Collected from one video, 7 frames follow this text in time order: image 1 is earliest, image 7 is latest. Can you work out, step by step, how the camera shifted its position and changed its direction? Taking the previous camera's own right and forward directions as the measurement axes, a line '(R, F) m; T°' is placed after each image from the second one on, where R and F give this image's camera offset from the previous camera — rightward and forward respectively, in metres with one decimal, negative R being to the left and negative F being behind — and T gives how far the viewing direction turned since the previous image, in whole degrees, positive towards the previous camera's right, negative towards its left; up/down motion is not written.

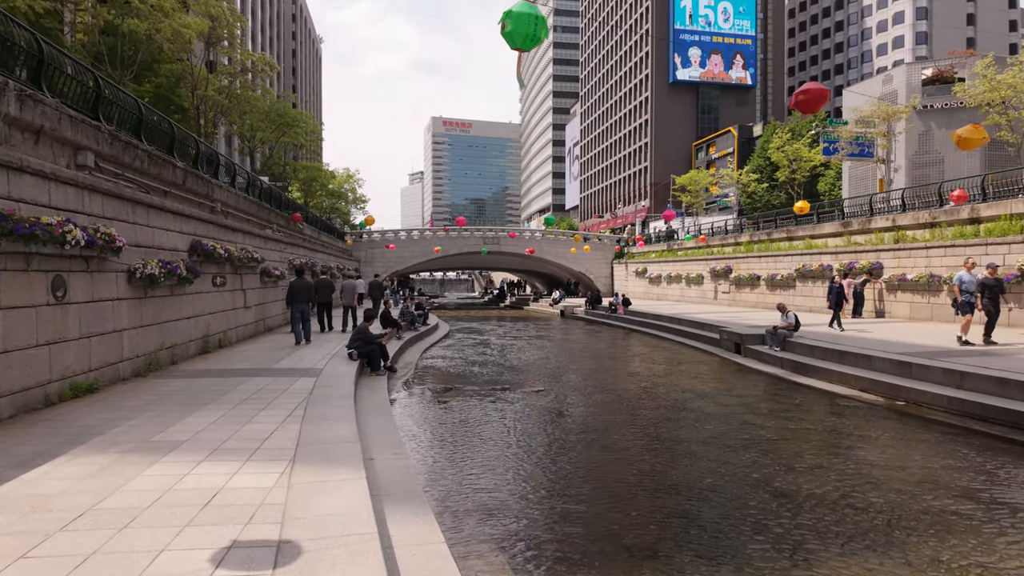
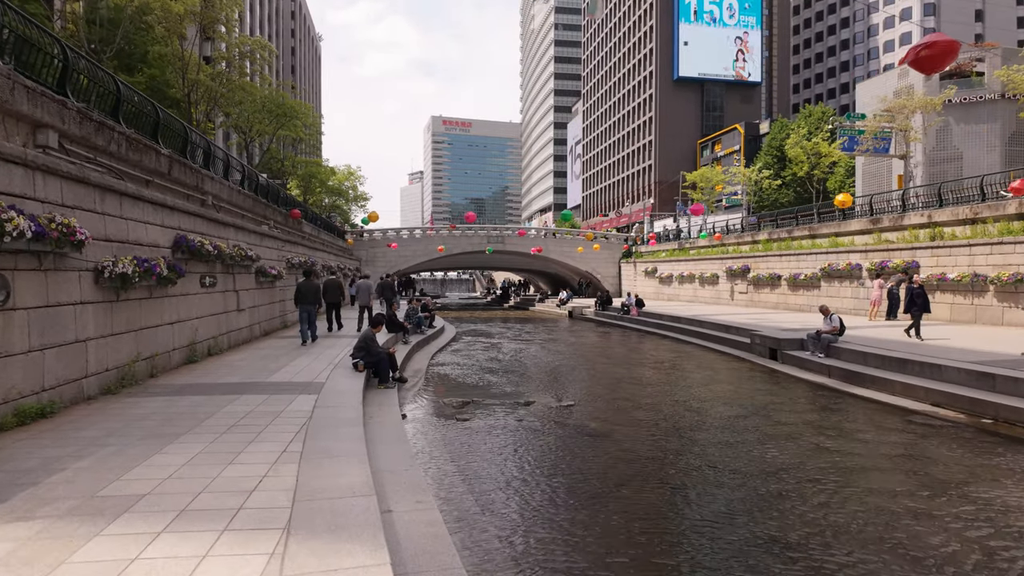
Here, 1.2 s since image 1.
(-0.4, +1.2) m; 0°
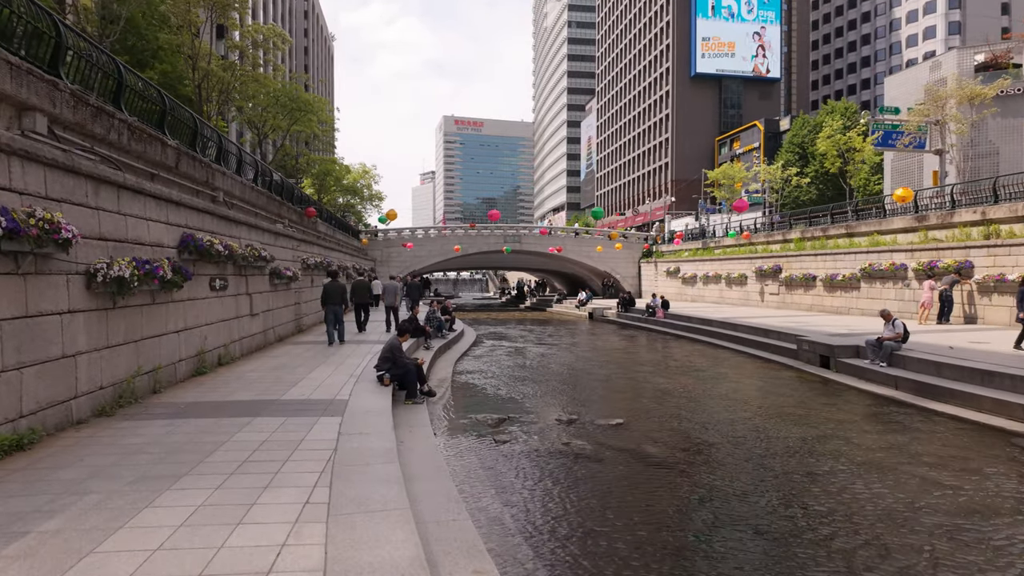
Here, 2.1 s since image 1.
(-0.4, +1.0) m; -1°
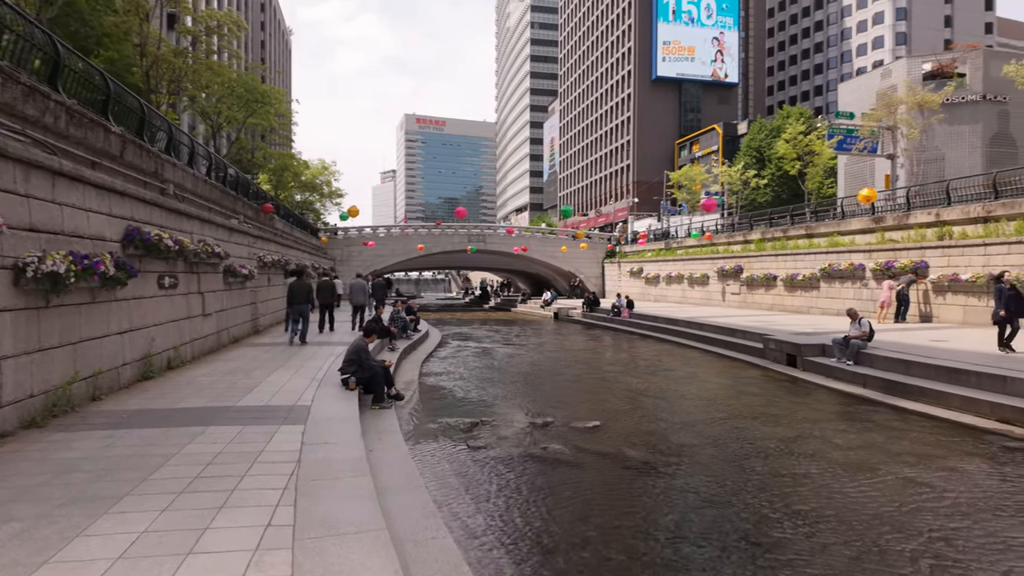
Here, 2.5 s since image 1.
(-0.2, +0.4) m; +4°
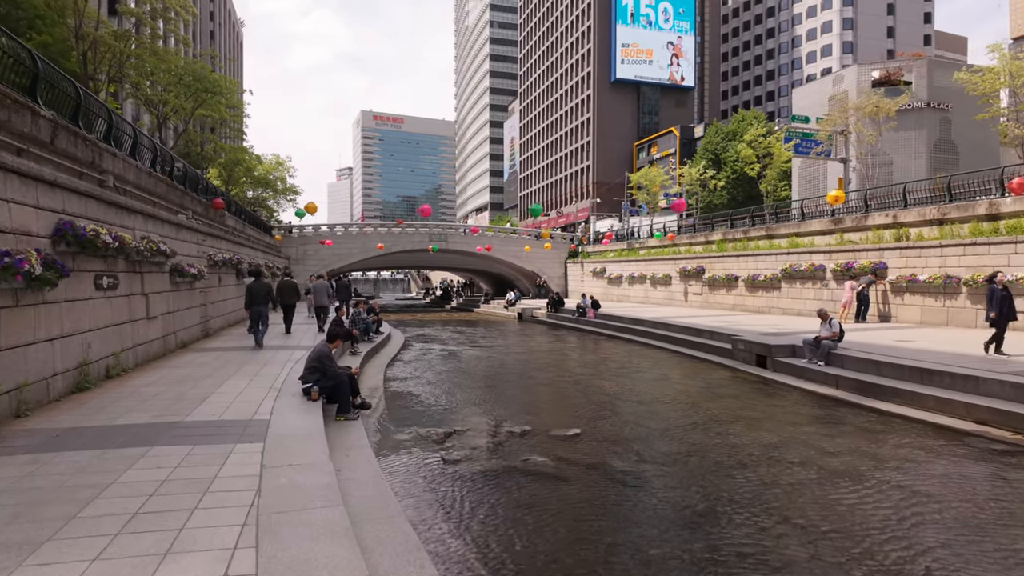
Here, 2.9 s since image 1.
(-0.2, +0.5) m; +4°
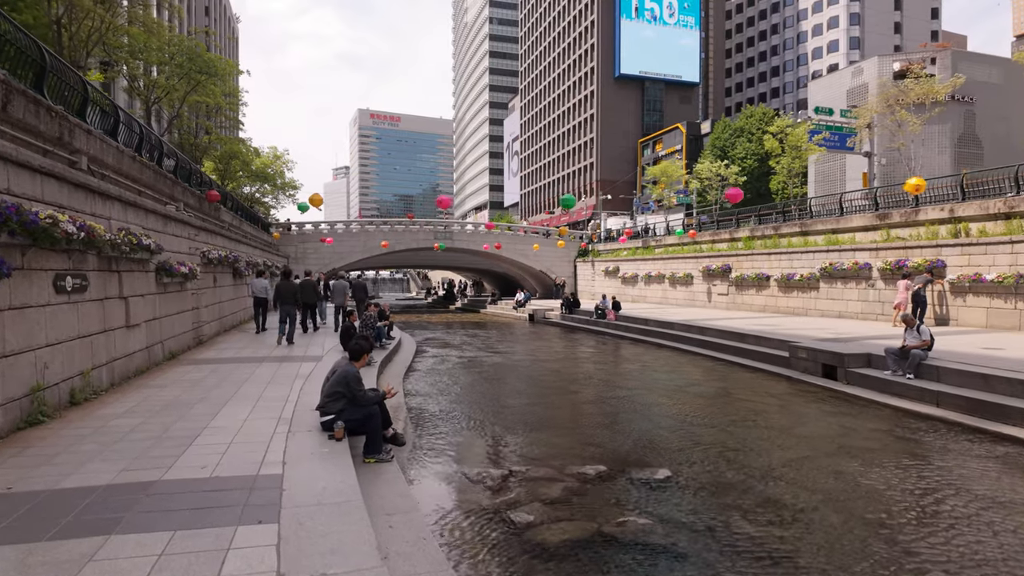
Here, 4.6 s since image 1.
(-0.8, +1.6) m; 0°
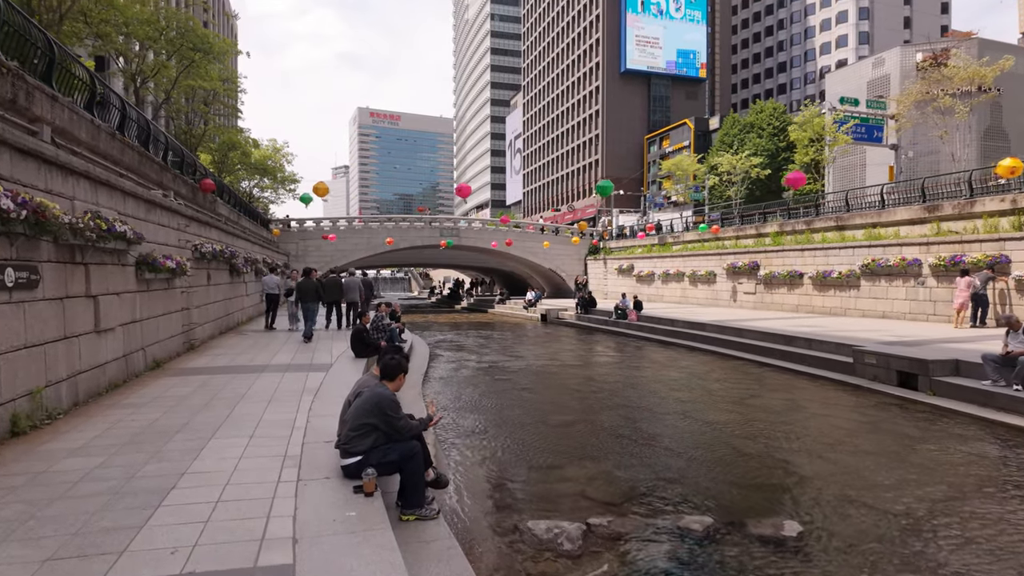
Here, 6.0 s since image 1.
(-0.6, +1.5) m; 0°
